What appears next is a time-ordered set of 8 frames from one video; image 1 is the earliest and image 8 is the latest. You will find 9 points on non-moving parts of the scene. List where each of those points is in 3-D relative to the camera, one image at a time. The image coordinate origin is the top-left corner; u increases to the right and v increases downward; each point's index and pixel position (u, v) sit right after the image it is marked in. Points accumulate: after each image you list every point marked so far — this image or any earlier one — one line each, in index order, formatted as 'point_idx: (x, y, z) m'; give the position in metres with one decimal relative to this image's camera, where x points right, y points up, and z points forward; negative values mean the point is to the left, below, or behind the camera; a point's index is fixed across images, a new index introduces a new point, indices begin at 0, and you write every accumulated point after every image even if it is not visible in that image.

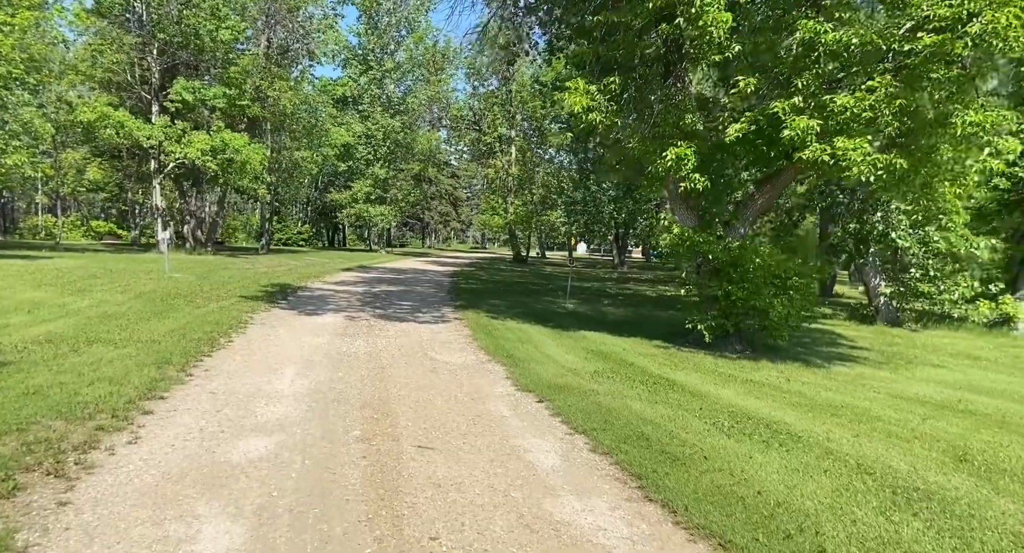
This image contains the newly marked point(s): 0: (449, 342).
0: (-1.1, -1.2, +11.5) m
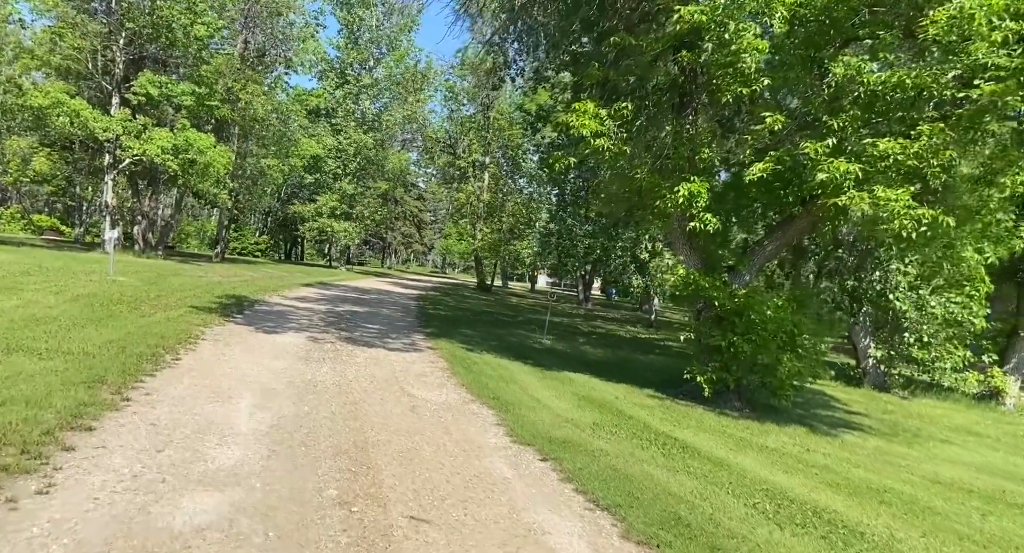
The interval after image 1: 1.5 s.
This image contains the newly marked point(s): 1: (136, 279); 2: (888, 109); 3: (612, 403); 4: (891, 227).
0: (-1.4, -1.7, +10.4) m
1: (-11.5, 0.0, +19.0) m
2: (+4.8, +2.1, +7.9) m
3: (+1.5, -1.9, +9.3) m
4: (+4.4, +0.6, +7.2) m
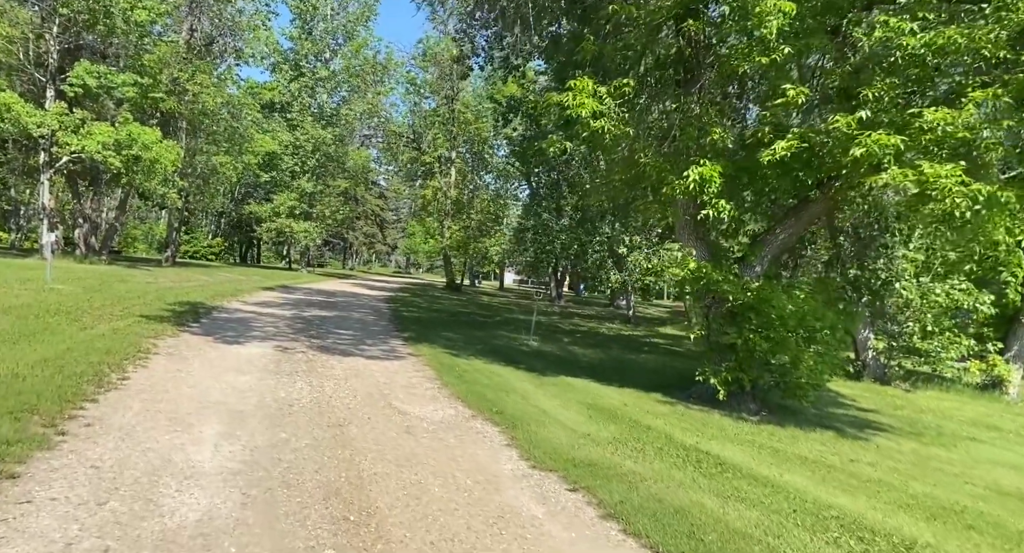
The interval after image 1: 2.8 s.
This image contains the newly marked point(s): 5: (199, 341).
0: (-1.5, -1.7, +9.4) m
1: (-12.1, -0.3, +17.3) m
2: (+4.8, +2.3, +7.2) m
3: (+1.5, -1.8, +8.5) m
4: (+4.5, +0.7, +6.5) m
5: (-5.8, -1.2, +11.6) m
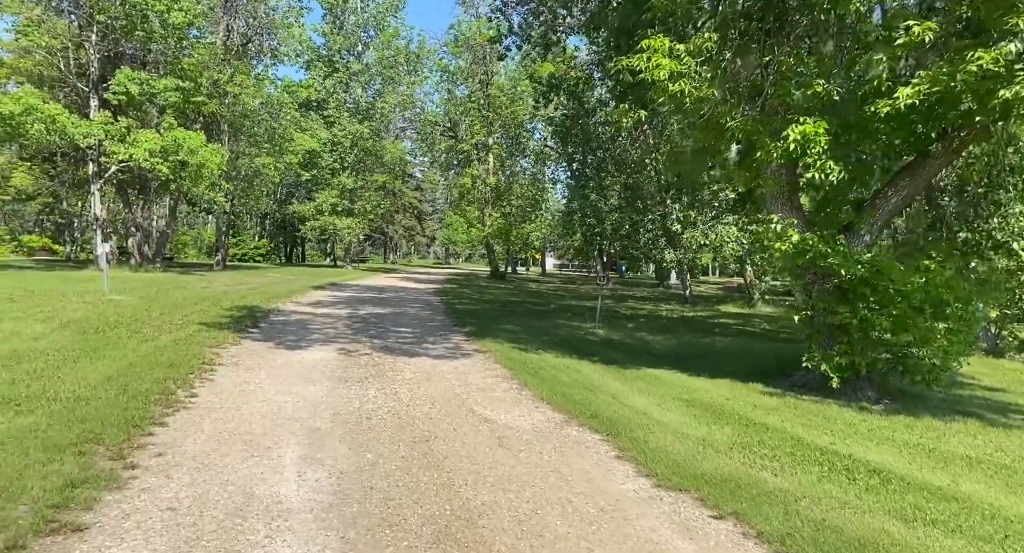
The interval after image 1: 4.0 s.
0: (-0.3, -1.6, +8.7) m
1: (-10.4, -0.5, +17.2) m
2: (+5.6, +2.7, +6.0) m
3: (+2.7, -1.6, +7.6) m
4: (+5.3, +1.1, +5.4) m
5: (-4.5, -1.3, +11.1) m
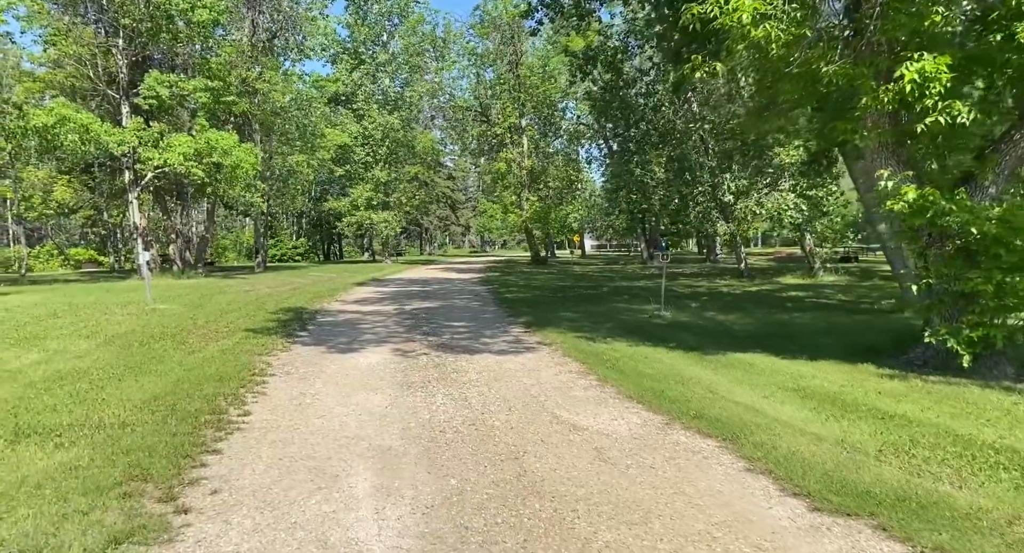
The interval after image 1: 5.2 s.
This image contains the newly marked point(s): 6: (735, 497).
0: (+0.7, -1.4, +7.8) m
1: (-9.0, -0.7, +16.9) m
2: (+6.2, +3.1, +4.7) m
3: (+3.6, -1.3, +6.5) m
4: (+6.0, +1.5, +4.1) m
5: (-3.4, -1.3, +10.5) m
6: (+1.5, -1.5, +4.2) m
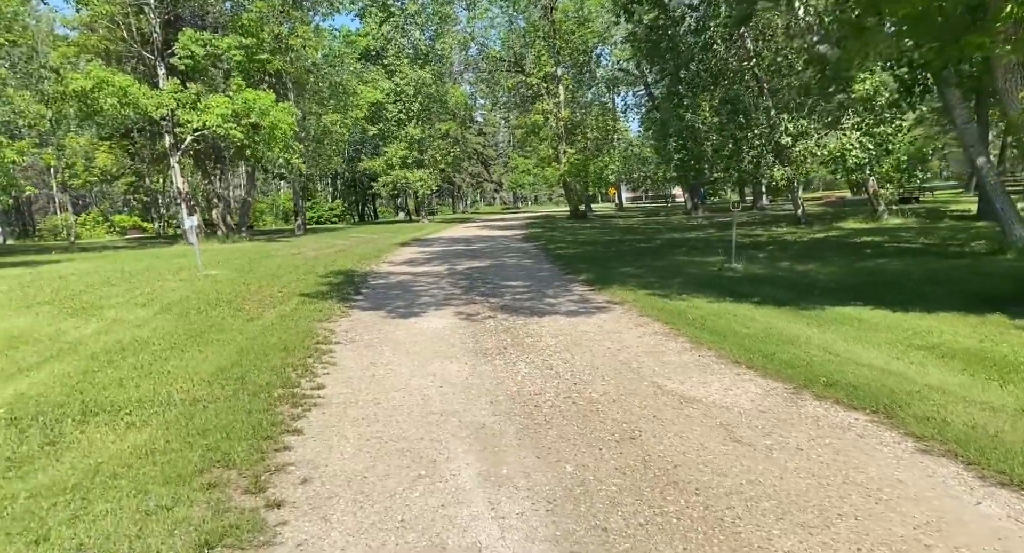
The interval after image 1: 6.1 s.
0: (+1.7, -0.9, +7.1) m
1: (-7.6, +0.2, +16.6) m
2: (+6.9, +3.5, +3.5) m
3: (+4.5, -0.8, +5.7) m
4: (+6.7, +1.9, +3.0) m
5: (-2.2, -0.7, +10.0) m
6: (+2.3, -1.2, +3.5) m
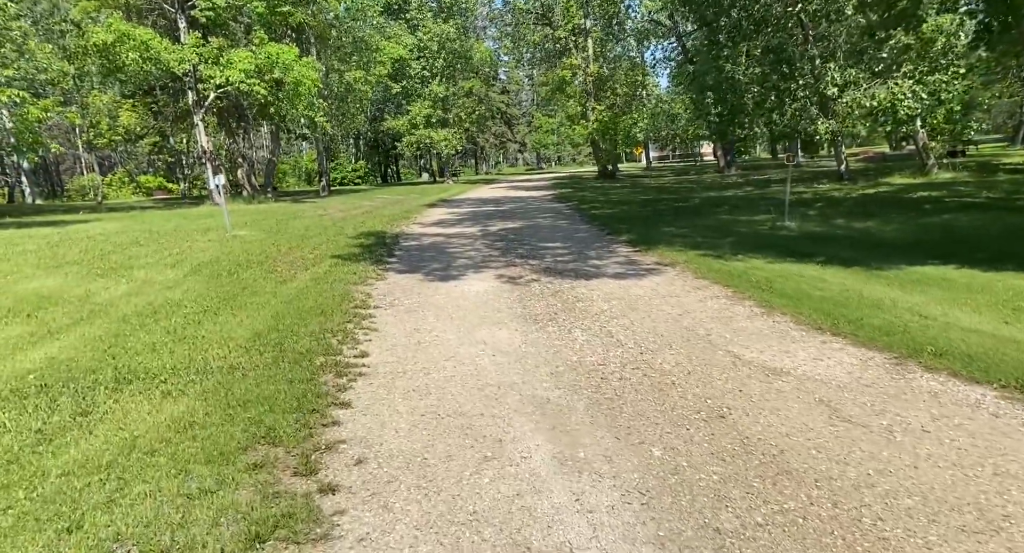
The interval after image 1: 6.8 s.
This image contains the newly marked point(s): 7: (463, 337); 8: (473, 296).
0: (+2.2, -0.4, +6.5) m
1: (-6.7, +1.2, +16.3) m
2: (+7.3, +3.8, +2.5) m
3: (+5.0, -0.4, +5.0) m
4: (+7.1, +2.1, +2.1) m
5: (-1.6, 0.0, +9.5) m
6: (+2.8, -1.0, +2.9) m
7: (-0.5, -0.6, +6.4) m
8: (-0.5, -0.3, +8.2) m
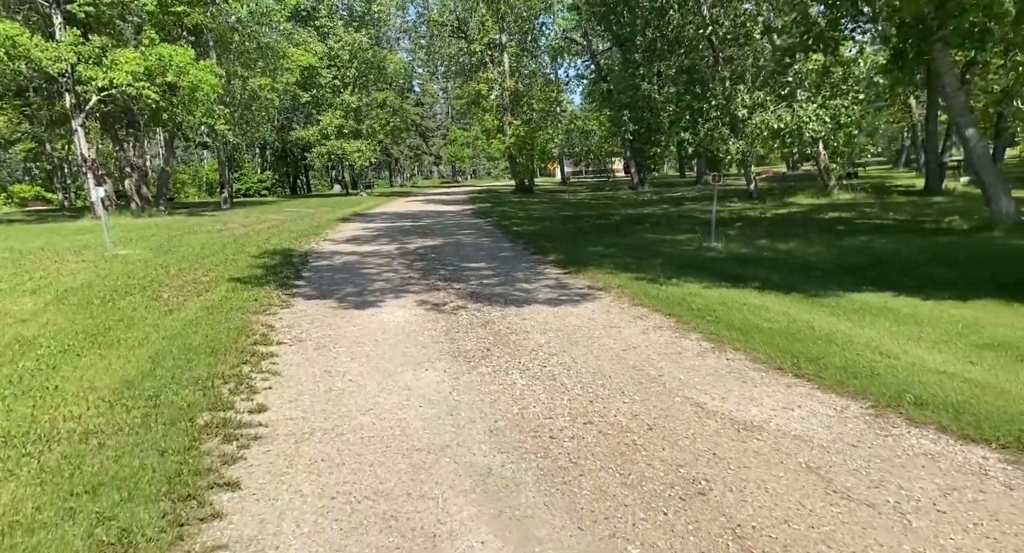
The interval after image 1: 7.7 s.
0: (+1.6, -0.7, +6.0) m
1: (-8.6, +0.7, +14.5) m
2: (+7.1, +3.5, +2.7) m
3: (+4.5, -0.7, +4.9) m
4: (+6.9, +1.8, +2.3) m
5: (-2.6, -0.4, +8.5) m
6: (+2.6, -1.2, +2.5) m
7: (-1.1, -0.9, +5.4) m
8: (-1.4, -0.6, +7.3) m
